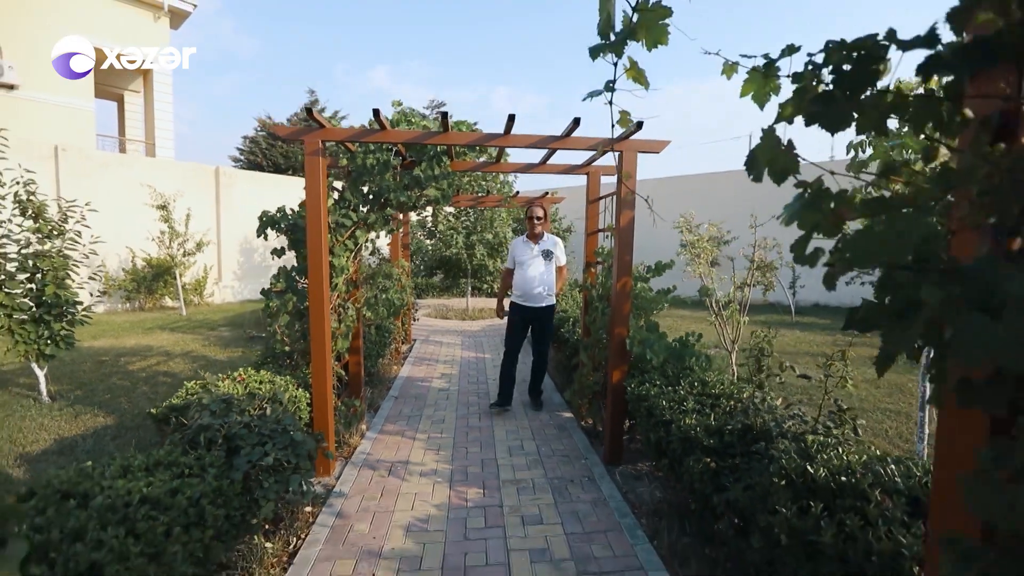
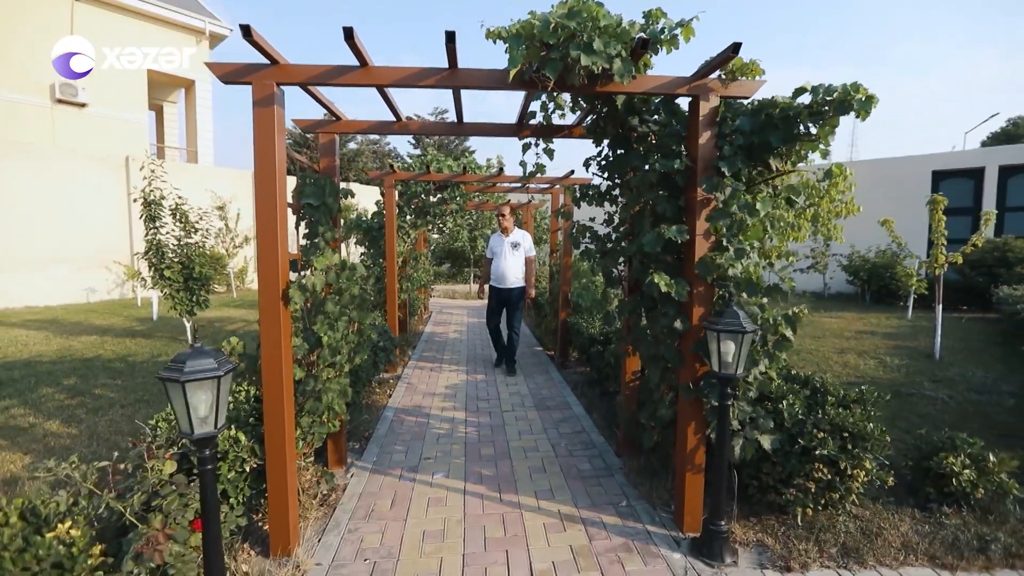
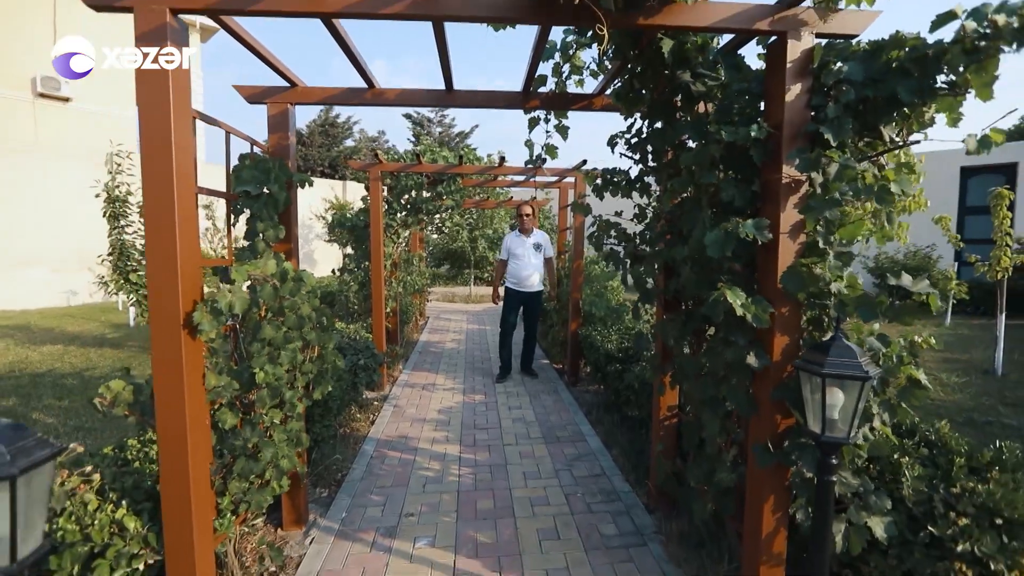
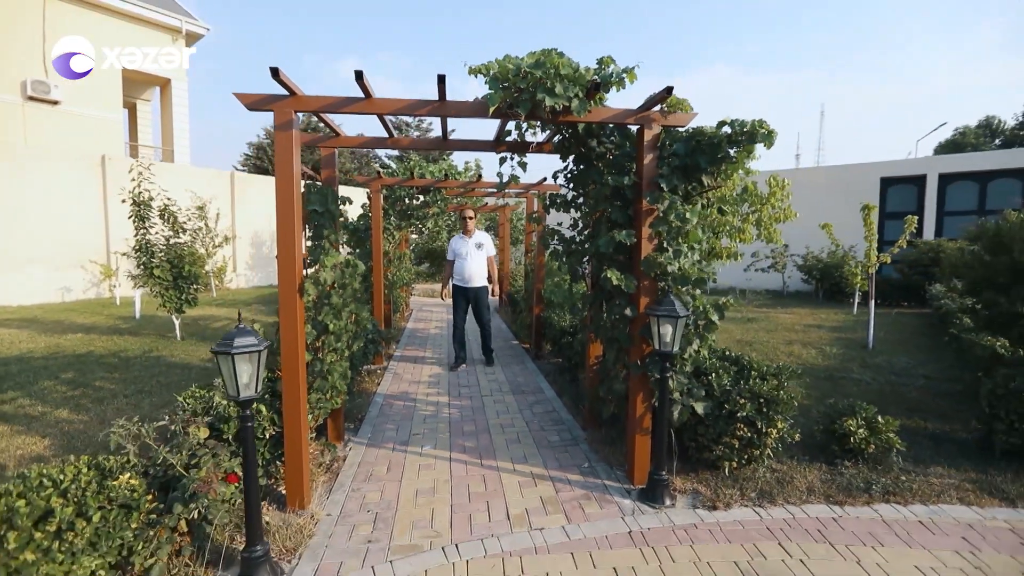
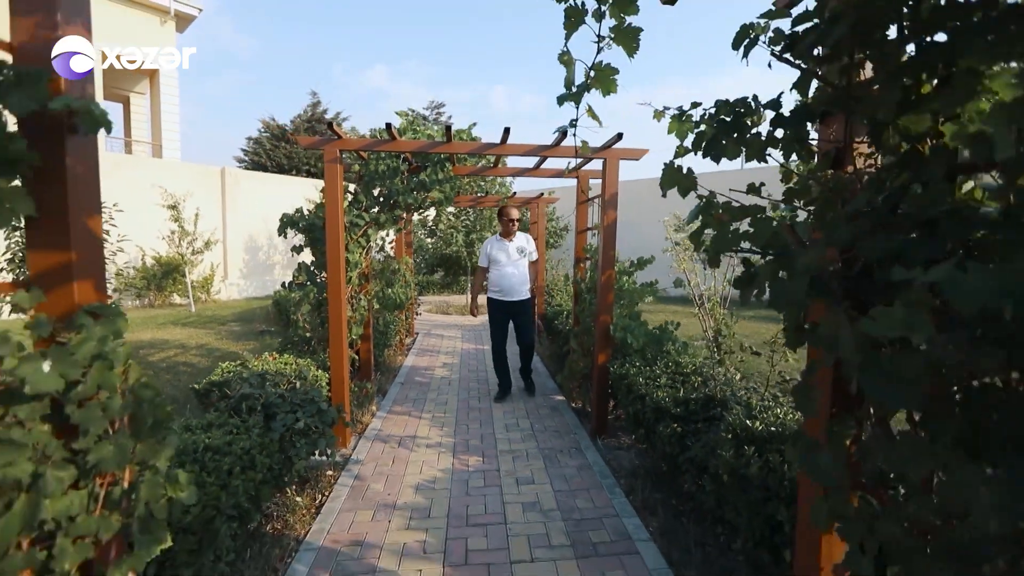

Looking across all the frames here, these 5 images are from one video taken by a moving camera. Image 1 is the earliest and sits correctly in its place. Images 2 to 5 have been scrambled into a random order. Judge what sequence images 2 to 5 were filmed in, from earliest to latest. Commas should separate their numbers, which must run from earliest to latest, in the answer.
5, 3, 2, 4
